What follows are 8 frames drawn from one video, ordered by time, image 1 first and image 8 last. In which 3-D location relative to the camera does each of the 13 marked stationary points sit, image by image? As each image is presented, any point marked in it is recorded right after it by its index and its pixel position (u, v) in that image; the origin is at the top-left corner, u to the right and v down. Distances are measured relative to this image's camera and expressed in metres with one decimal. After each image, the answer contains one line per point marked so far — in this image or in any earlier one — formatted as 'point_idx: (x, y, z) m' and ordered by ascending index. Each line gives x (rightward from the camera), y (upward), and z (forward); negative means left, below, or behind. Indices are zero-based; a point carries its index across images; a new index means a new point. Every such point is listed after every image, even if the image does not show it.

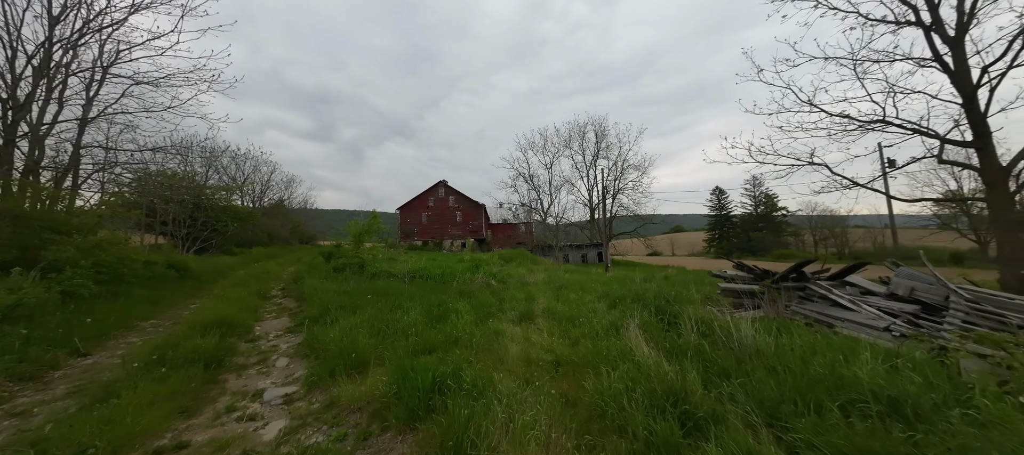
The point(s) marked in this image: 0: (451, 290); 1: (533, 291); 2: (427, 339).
0: (-1.5, -1.6, +8.0) m
1: (+0.7, -1.9, +9.2) m
2: (-1.1, -1.5, +4.2) m
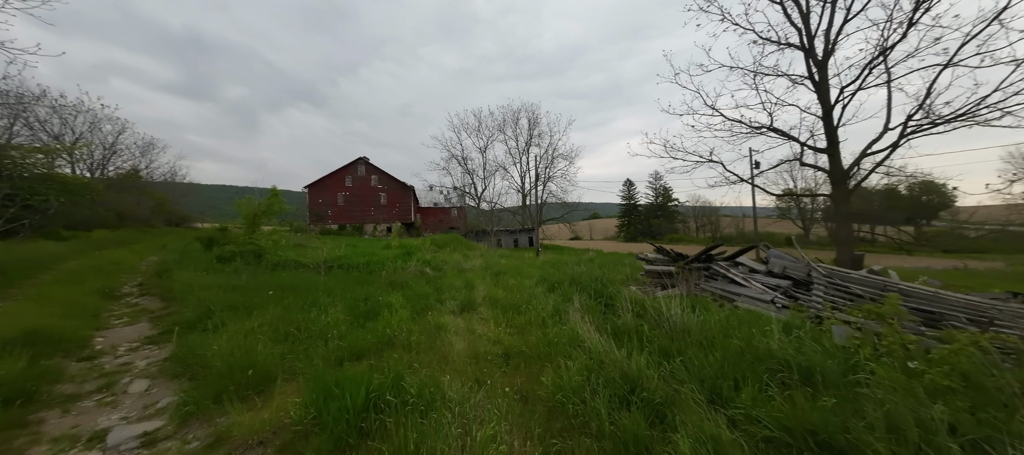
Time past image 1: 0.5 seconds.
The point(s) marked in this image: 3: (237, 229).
0: (-3.0, -1.2, +7.2) m
1: (-1.2, -1.4, +8.9) m
2: (-1.8, -1.3, +3.5) m
3: (-9.1, -0.1, +10.6) m
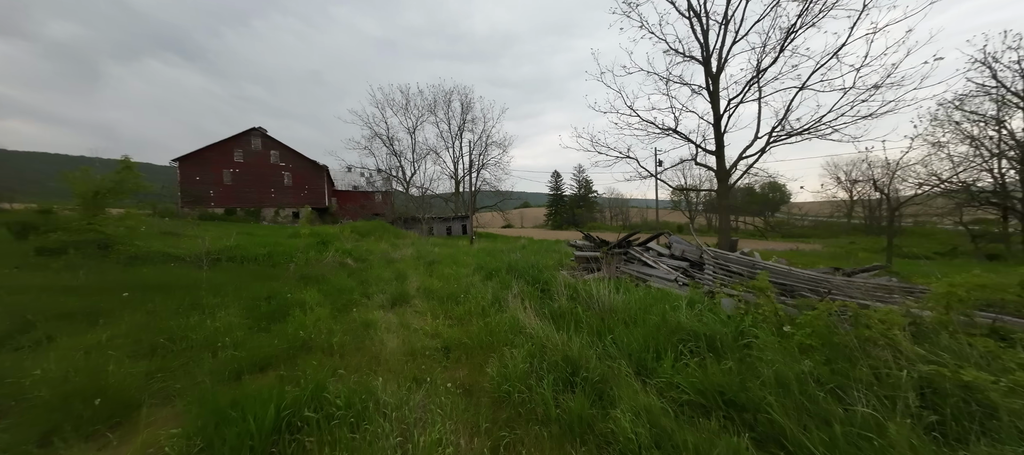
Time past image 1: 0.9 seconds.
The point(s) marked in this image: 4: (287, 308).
0: (-4.4, -0.9, +6.2) m
1: (-3.0, -1.1, +8.2) m
2: (-2.4, -1.1, +2.9) m
3: (-11.1, +0.4, +8.2) m
4: (-3.0, -1.1, +4.3) m
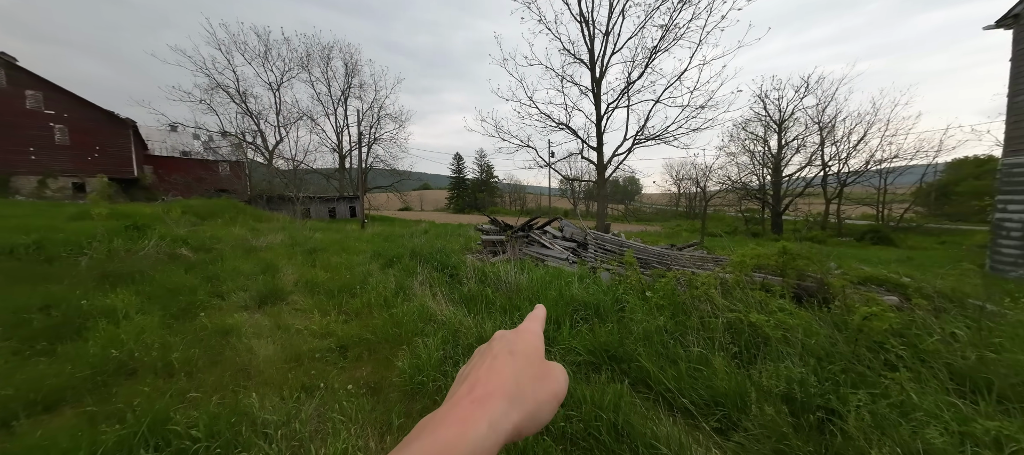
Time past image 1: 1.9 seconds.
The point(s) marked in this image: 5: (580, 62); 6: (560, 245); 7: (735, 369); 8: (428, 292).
0: (-6.0, -0.6, +4.4) m
1: (-5.3, -0.7, +6.9) m
2: (-3.0, -1.0, +2.0) m
3: (-12.9, +0.8, +4.1) m
4: (-4.1, -0.9, +3.1) m
5: (+1.9, +4.9, +9.2) m
6: (+1.0, -0.4, +6.4) m
7: (+1.5, -1.0, +2.1) m
8: (-1.1, -0.8, +4.1) m
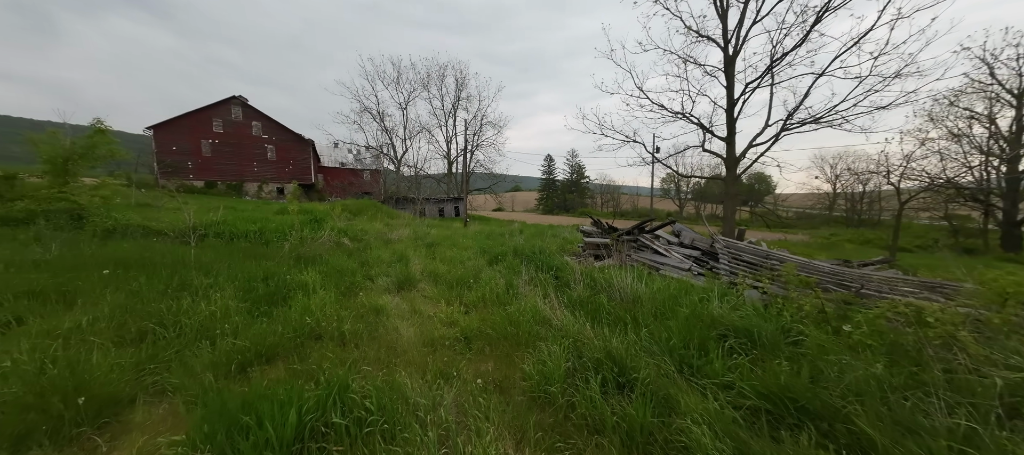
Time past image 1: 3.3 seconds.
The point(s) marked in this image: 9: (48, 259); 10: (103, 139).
0: (-4.2, -0.5, +5.8) m
1: (-2.9, -0.6, +7.9) m
2: (-2.1, -0.9, +2.6) m
3: (-10.9, +1.1, +7.5) m
4: (-2.8, -0.8, +4.0) m
5: (+4.9, +4.7, +8.0) m
6: (+3.0, -0.5, +5.6) m
7: (+2.3, -1.0, +1.4) m
8: (+0.3, -0.8, +4.0) m
9: (-6.5, -0.4, +4.5) m
10: (-10.0, +2.2, +8.1) m
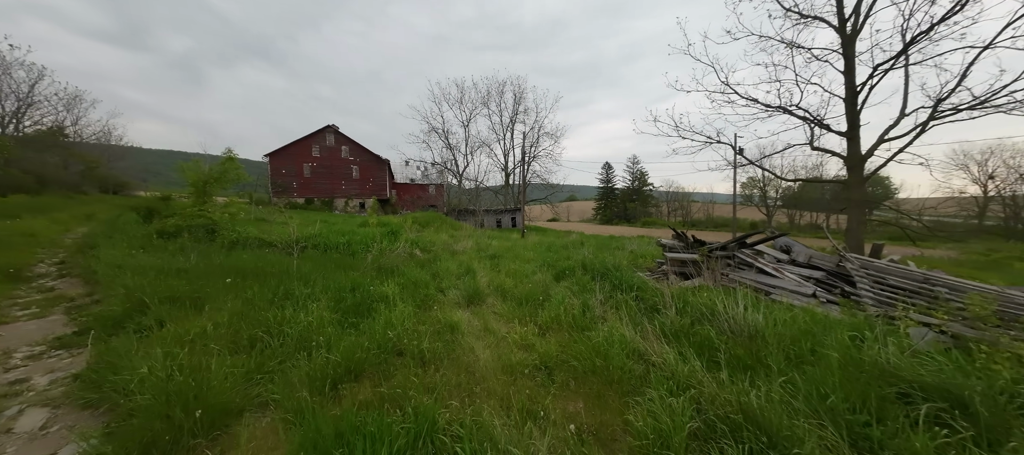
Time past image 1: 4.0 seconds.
0: (-2.9, -0.7, +6.2) m
1: (-1.2, -0.9, +8.0) m
2: (-1.4, -1.0, +2.7) m
3: (-9.2, +0.8, +9.1) m
4: (-1.9, -1.0, +4.2) m
5: (+6.5, +4.4, +6.9) m
6: (+4.1, -0.7, +4.7) m
7: (+2.7, -1.1, +0.7) m
8: (+1.2, -1.0, +3.6) m
9: (-5.3, -0.6, +5.4) m
10: (-8.2, +1.8, +9.6) m
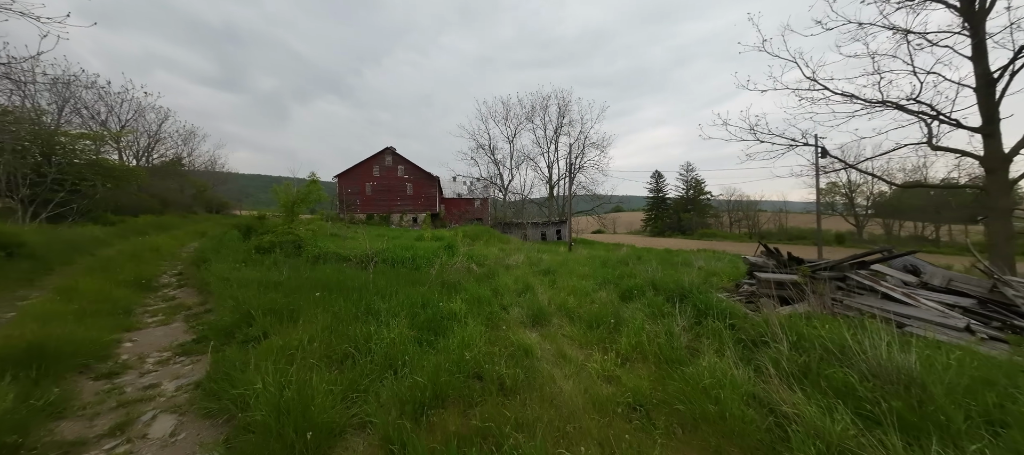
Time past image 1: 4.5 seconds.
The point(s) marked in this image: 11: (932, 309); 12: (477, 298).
0: (-1.7, -1.0, +6.3) m
1: (+0.2, -1.3, +7.9) m
2: (-0.7, -1.2, +2.6) m
3: (-7.5, +0.3, +10.2) m
4: (-1.0, -1.2, +4.2) m
5: (+7.7, +4.2, +5.9) m
6: (+5.1, -0.9, +3.9) m
7: (+3.1, -1.2, +0.1) m
8: (+2.1, -1.2, +3.2) m
9: (-4.2, -0.9, +5.8) m
10: (-6.5, +1.3, +10.5) m
11: (+4.8, -0.9, +3.7) m
12: (-0.6, -1.2, +5.4) m
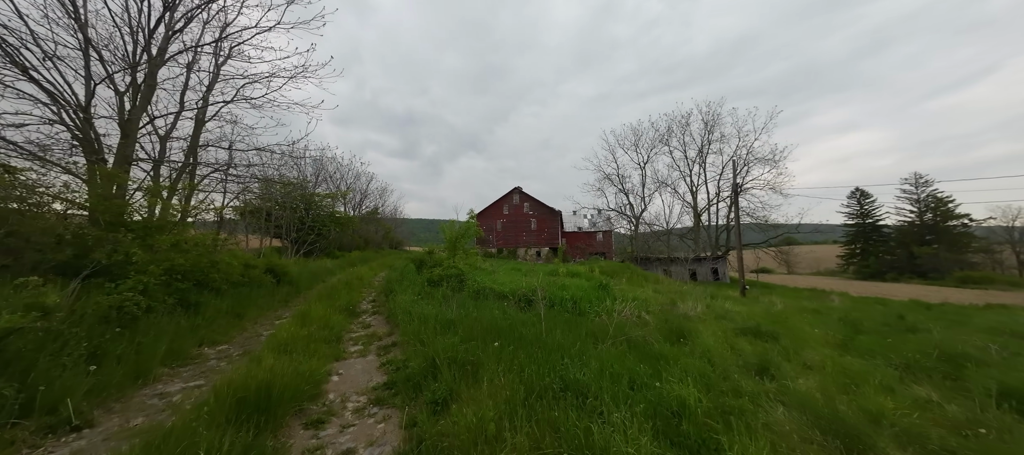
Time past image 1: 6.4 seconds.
0: (+1.5, -1.7, +4.9) m
1: (+3.9, -2.0, +5.6) m
2: (+1.0, -1.4, +1.1) m
3: (-2.4, -0.9, +10.8) m
4: (+1.4, -1.6, +2.6) m
5: (+10.1, +3.8, +1.5) m
6: (+6.8, -1.1, +0.1) m
7: (+3.5, -1.0, -2.6) m
8: (+3.8, -1.4, +0.6) m
9: (-1.0, -1.6, +5.5) m
10: (-1.3, +0.1, +10.8) m
11: (+6.5, -1.1, 0.0) m
12: (+2.1, -1.7, +3.6) m
